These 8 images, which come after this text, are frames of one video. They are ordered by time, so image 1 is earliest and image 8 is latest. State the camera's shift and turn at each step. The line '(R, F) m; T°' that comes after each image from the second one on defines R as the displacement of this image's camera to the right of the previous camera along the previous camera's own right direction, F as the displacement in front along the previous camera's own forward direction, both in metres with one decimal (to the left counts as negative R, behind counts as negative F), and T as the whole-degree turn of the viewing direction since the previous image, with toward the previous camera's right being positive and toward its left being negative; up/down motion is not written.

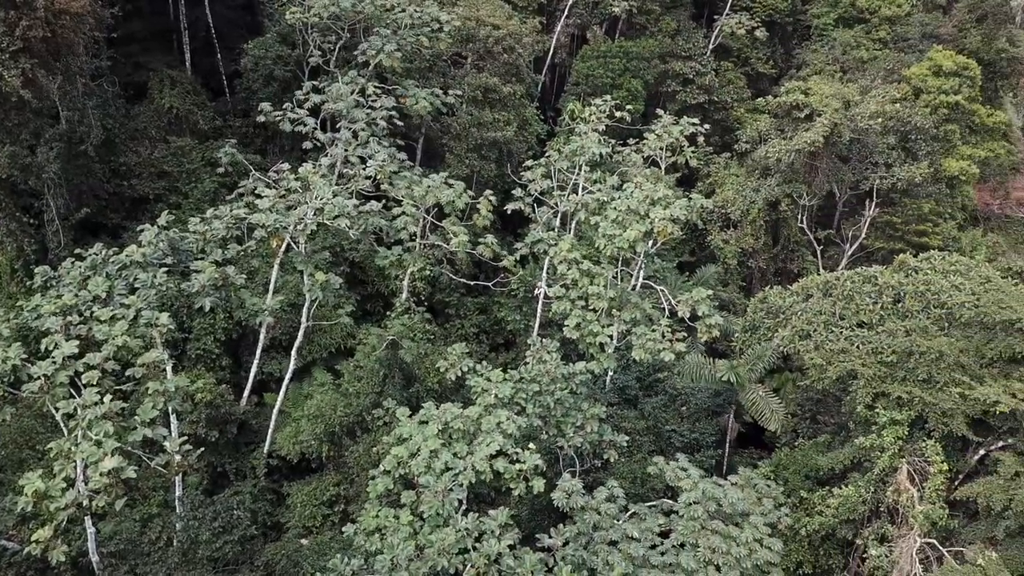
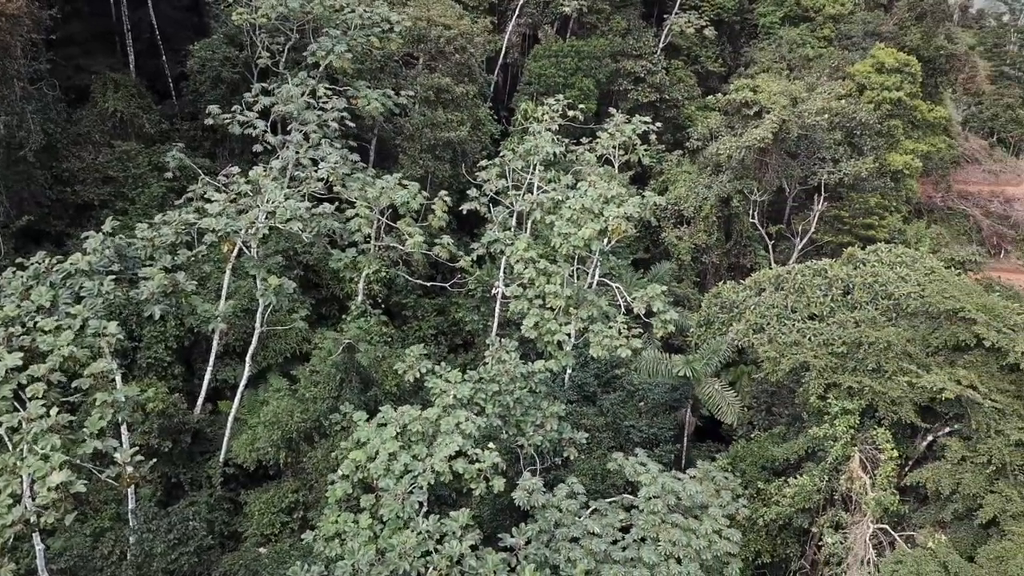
(0.0, 0.0) m; +3°
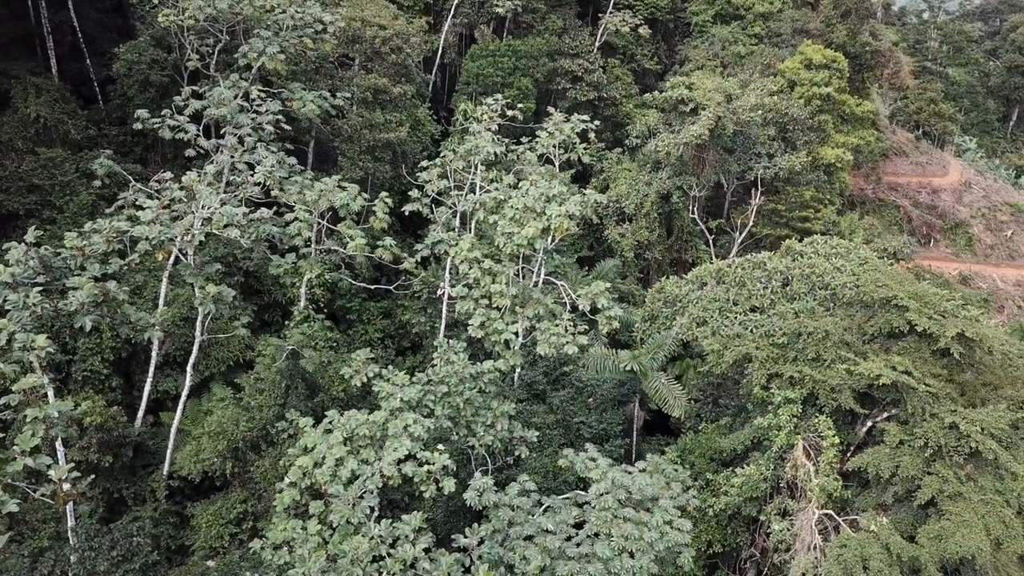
(0.0, 0.0) m; +4°
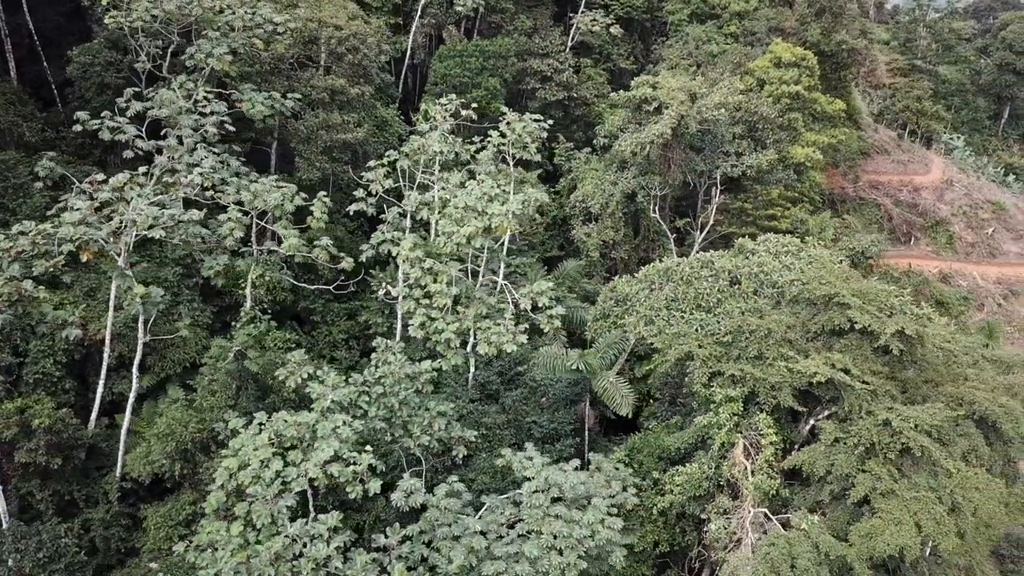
(+0.7, 0.0) m; 0°
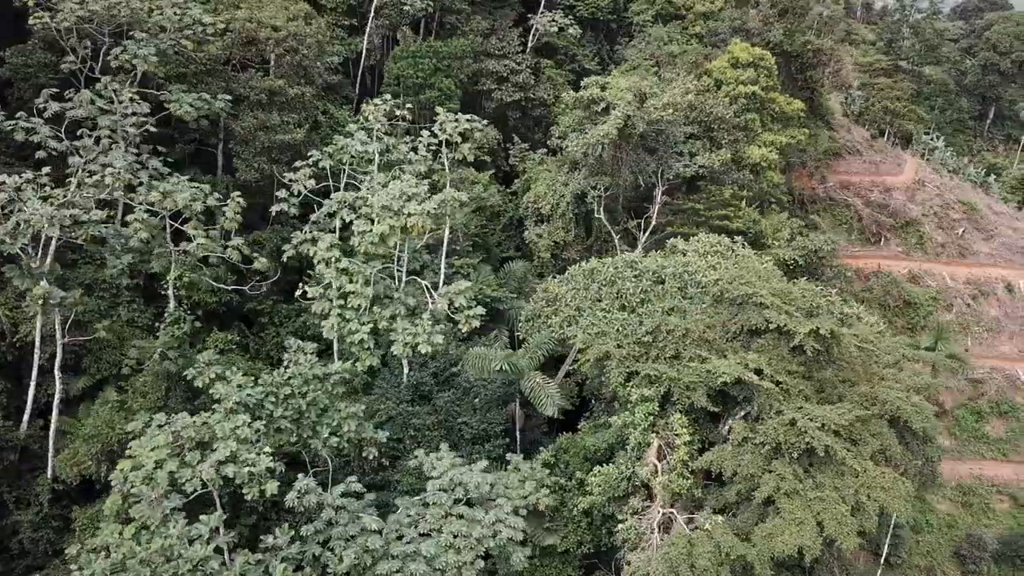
(+1.0, 0.0) m; 0°
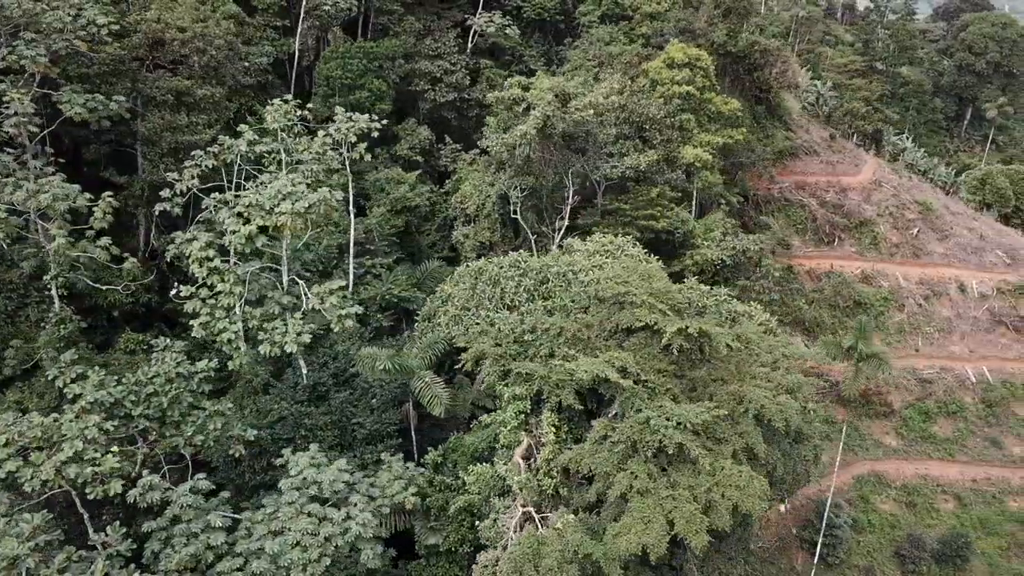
(+1.5, 0.0) m; 0°
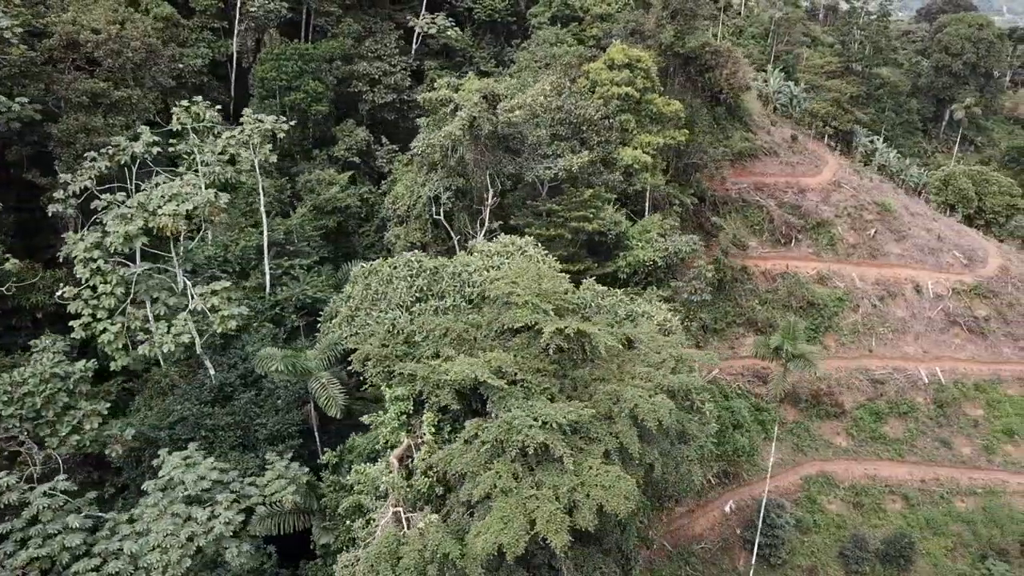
(+1.4, 0.0) m; 0°
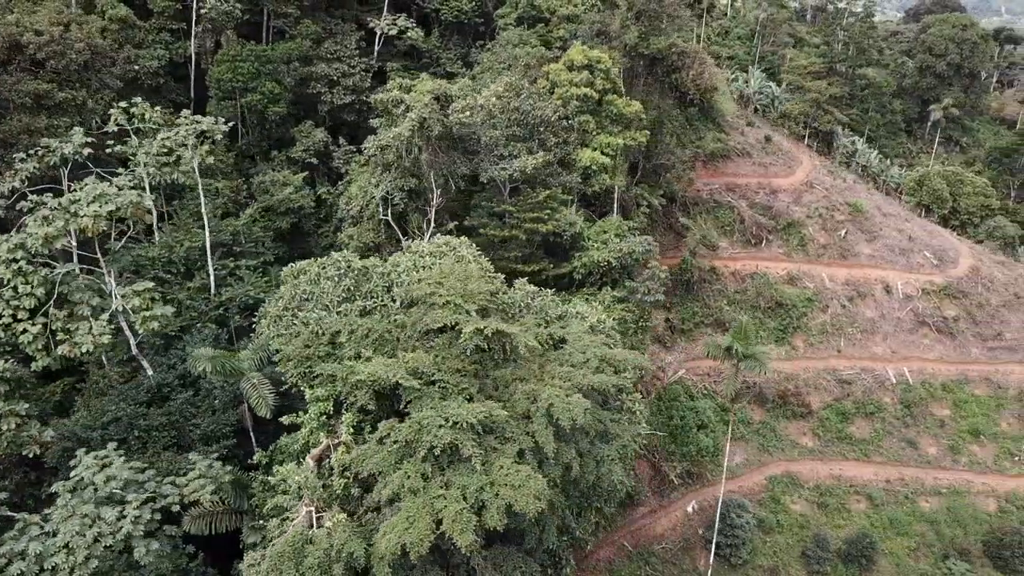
(+0.9, 0.0) m; 0°
